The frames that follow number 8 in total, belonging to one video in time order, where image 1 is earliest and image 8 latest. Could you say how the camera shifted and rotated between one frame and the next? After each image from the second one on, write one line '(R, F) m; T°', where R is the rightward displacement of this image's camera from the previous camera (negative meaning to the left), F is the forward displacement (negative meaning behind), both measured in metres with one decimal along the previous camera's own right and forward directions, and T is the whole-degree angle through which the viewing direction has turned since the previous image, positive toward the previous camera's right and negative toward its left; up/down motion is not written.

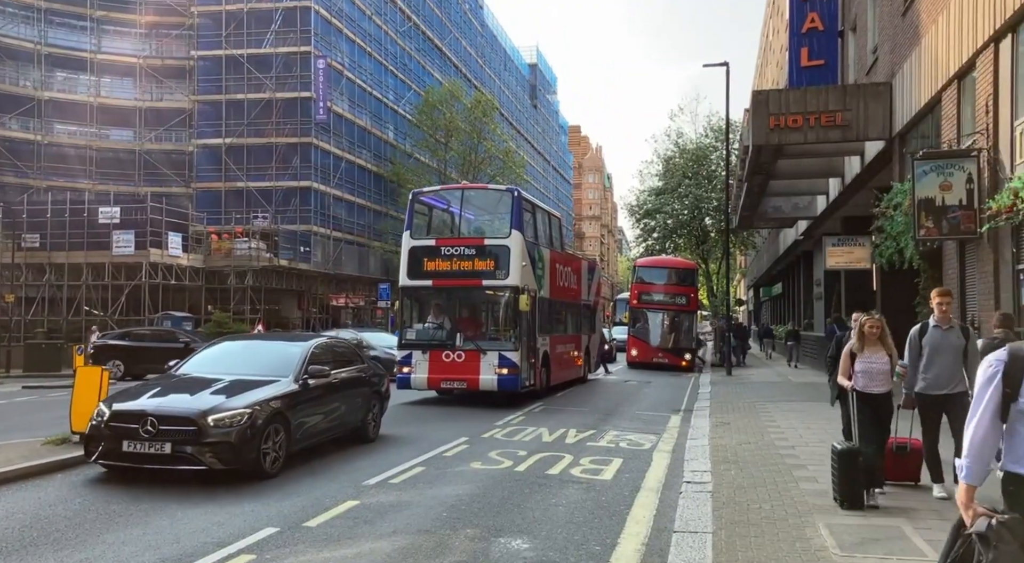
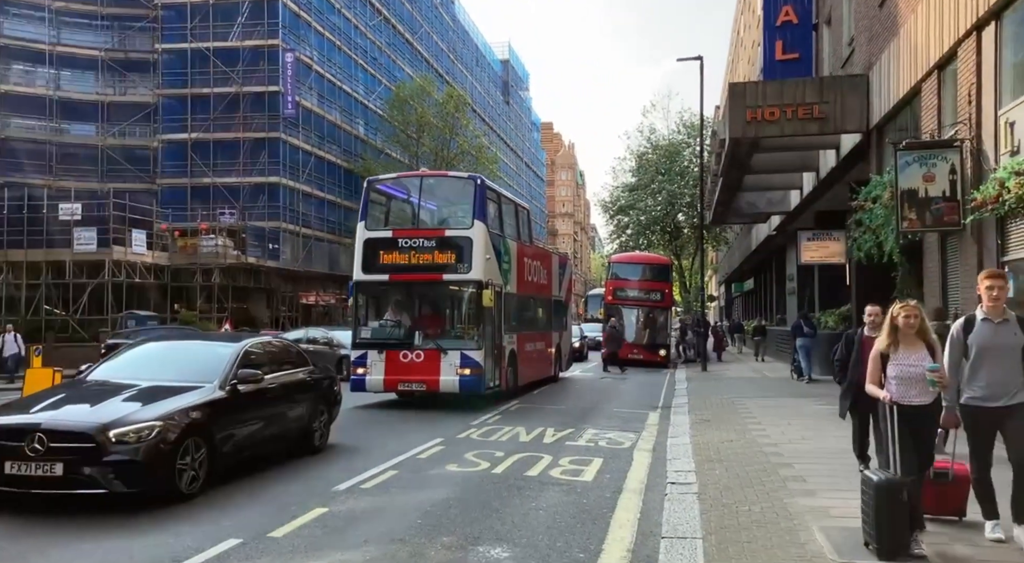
(0.0, +0.4) m; +2°
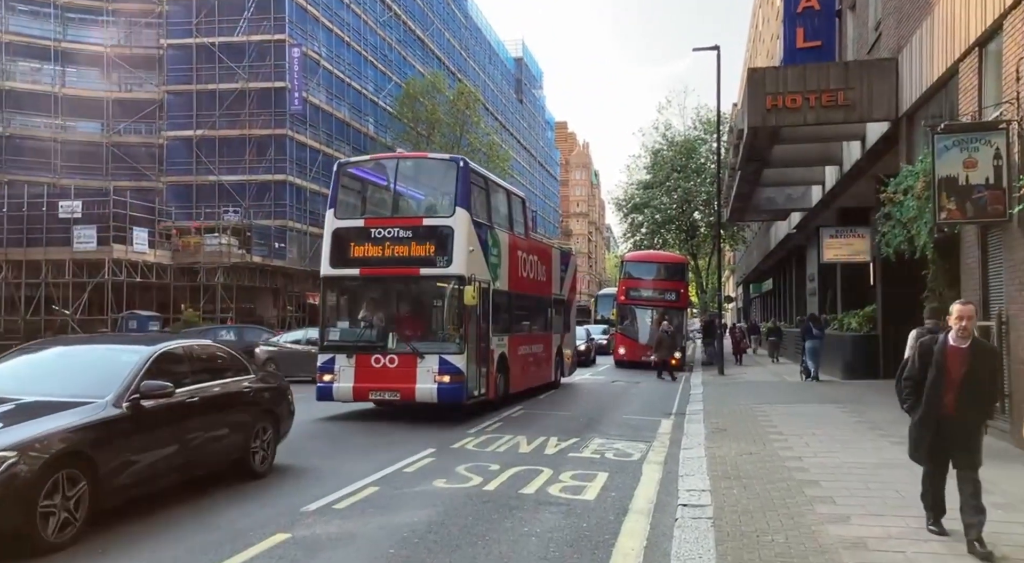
(+0.2, +0.9) m; -1°
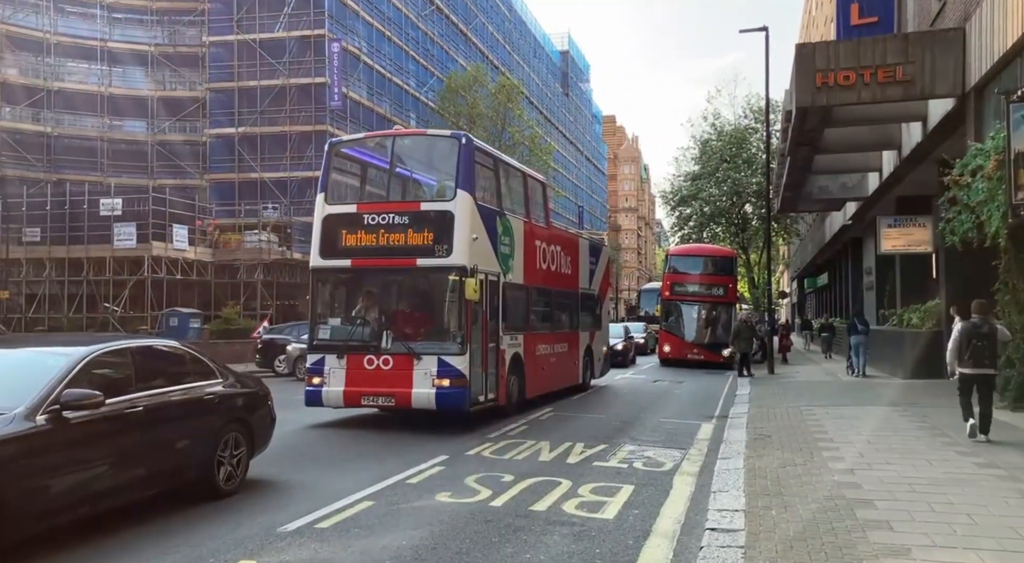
(+0.4, +0.9) m; -4°
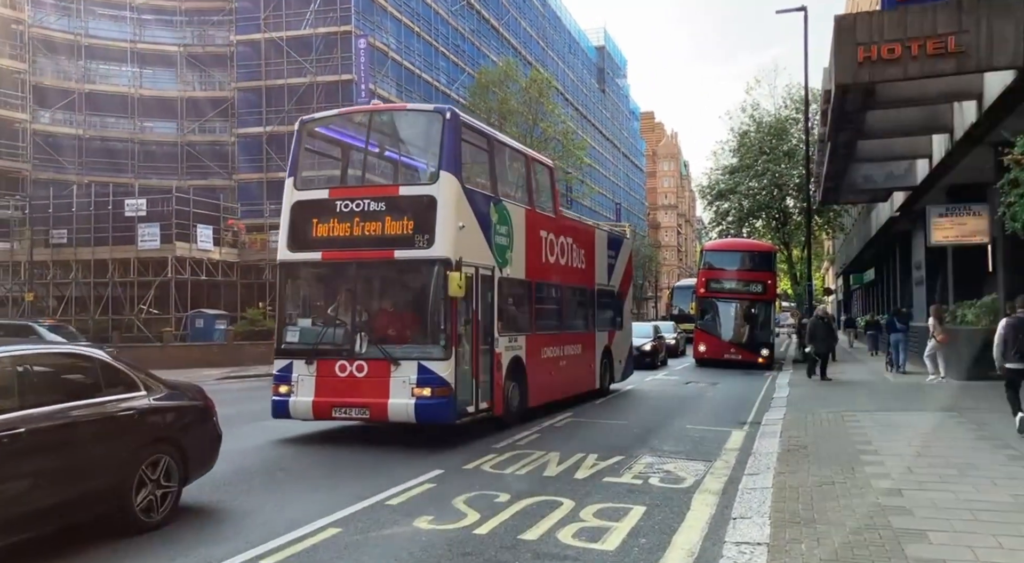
(+0.5, +1.0) m; -3°
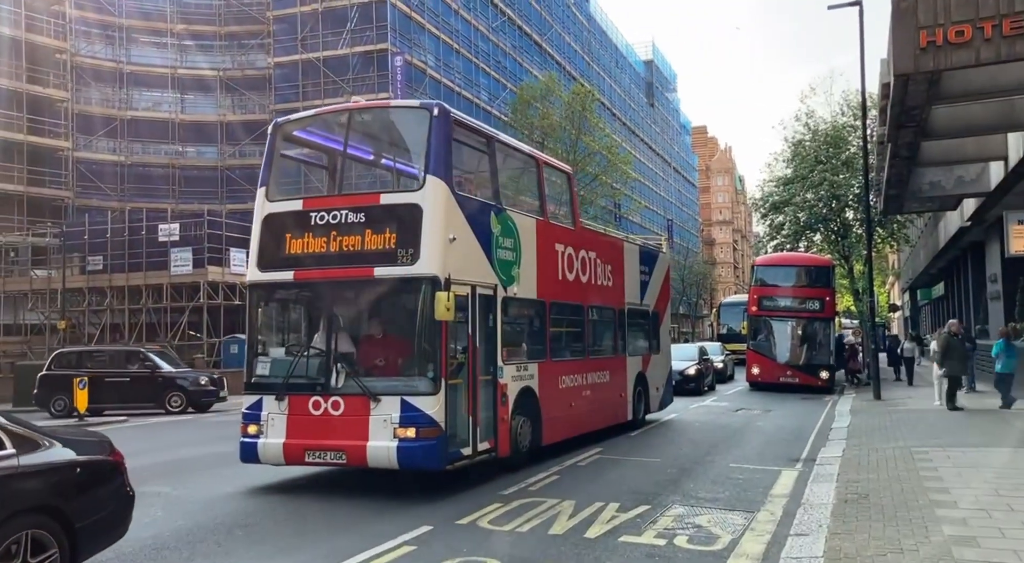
(+0.6, +1.4) m; -4°
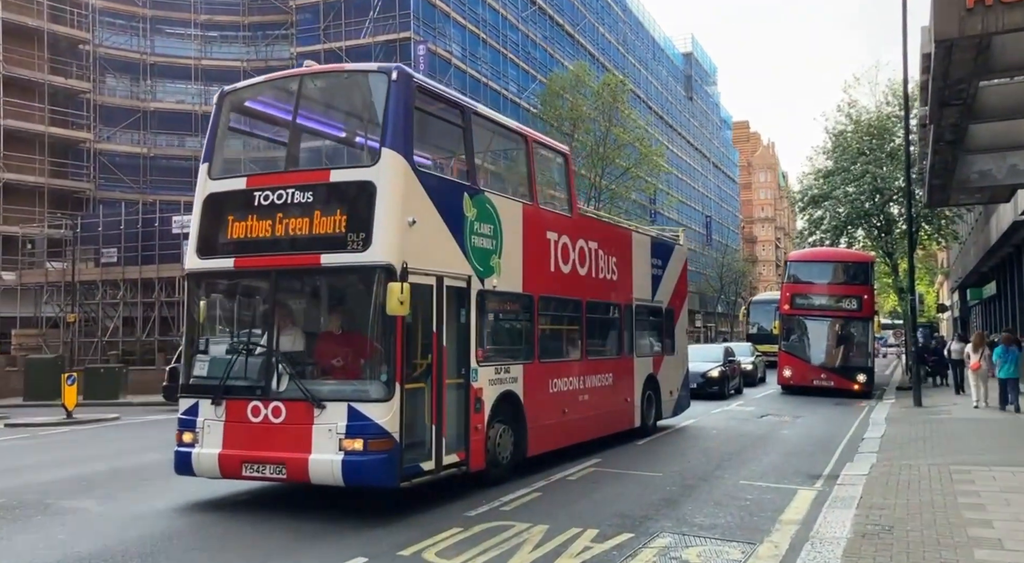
(+0.7, +1.2) m; -3°
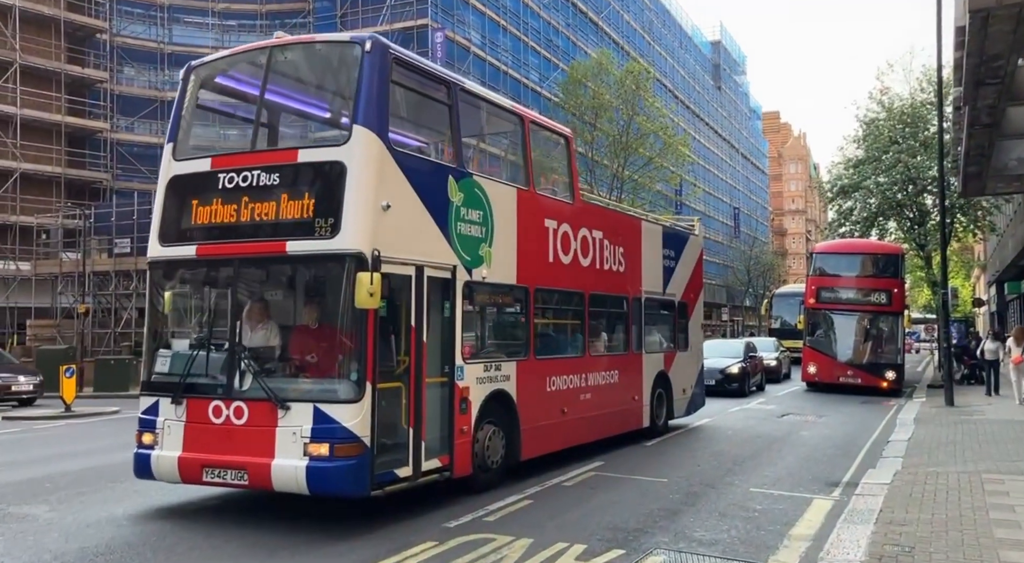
(+0.4, +0.7) m; -2°
